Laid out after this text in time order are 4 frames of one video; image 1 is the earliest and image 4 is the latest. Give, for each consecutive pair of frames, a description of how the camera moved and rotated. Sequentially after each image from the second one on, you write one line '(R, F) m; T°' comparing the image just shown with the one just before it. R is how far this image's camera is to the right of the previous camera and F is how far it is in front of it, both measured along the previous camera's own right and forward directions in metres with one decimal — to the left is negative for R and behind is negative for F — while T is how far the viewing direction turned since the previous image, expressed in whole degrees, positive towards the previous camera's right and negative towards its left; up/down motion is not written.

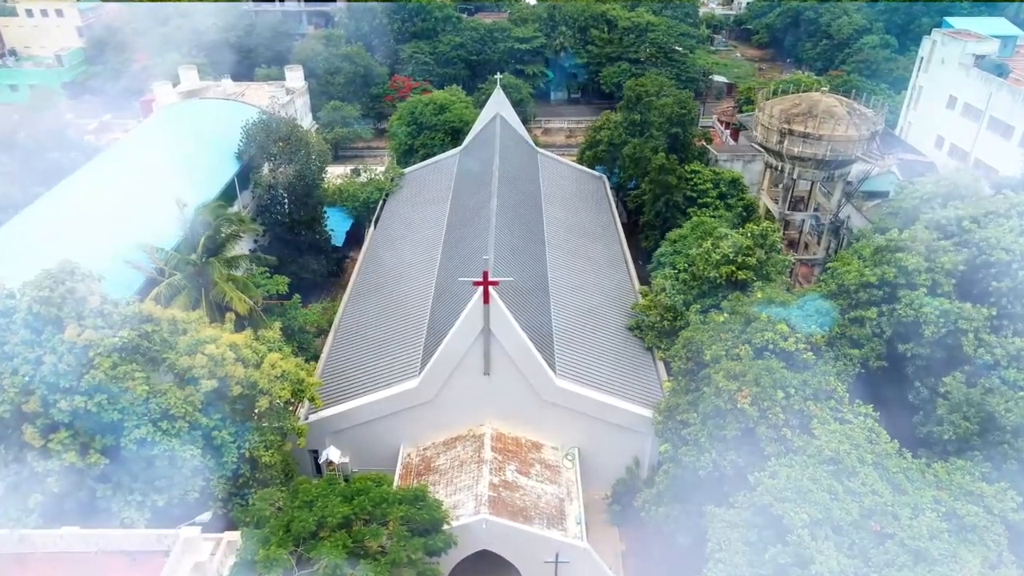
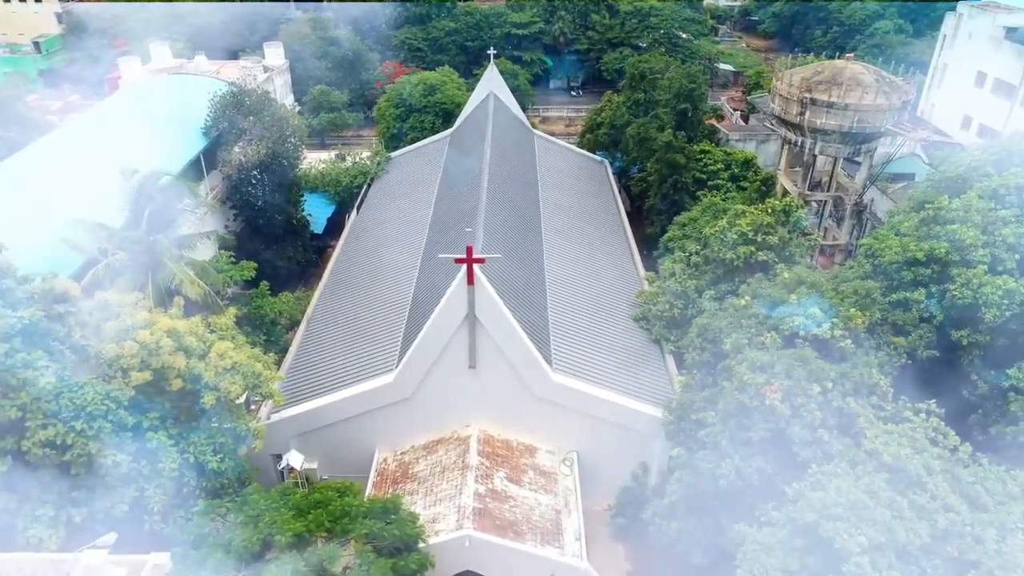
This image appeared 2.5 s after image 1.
(+0.2, +2.0) m; 0°
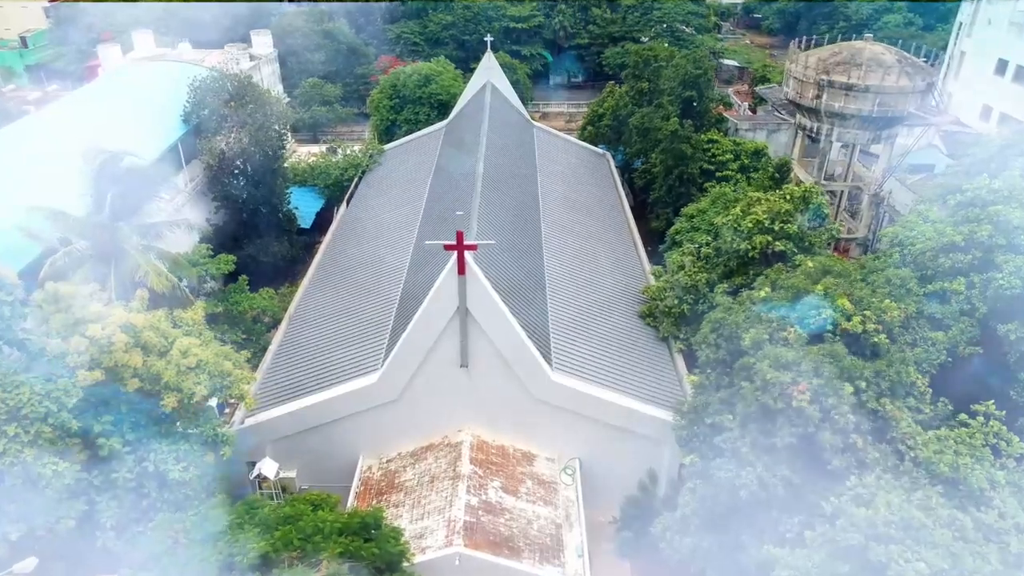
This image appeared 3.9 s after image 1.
(+0.1, +1.2) m; 0°
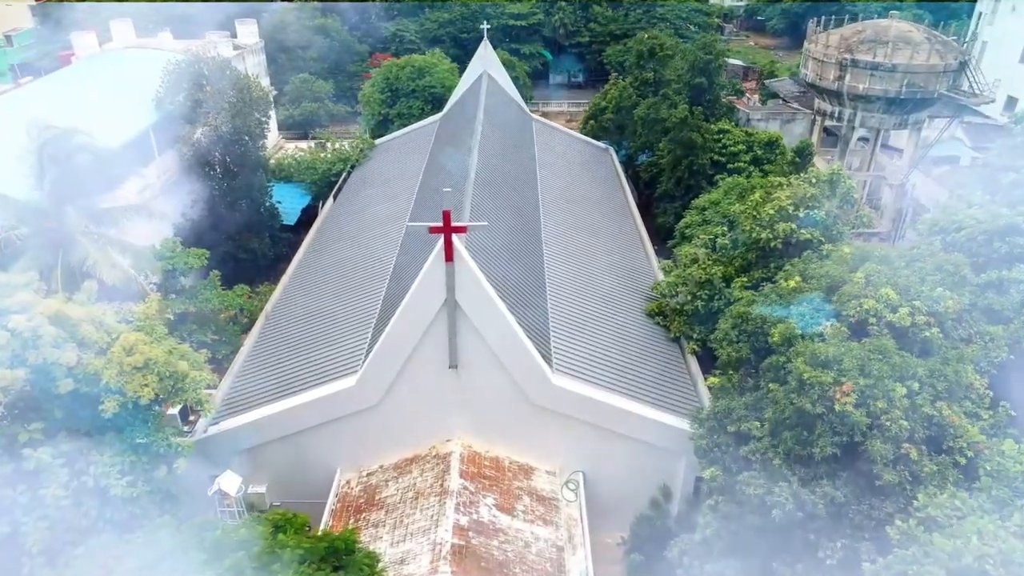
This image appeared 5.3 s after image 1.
(+0.1, +1.5) m; 0°
